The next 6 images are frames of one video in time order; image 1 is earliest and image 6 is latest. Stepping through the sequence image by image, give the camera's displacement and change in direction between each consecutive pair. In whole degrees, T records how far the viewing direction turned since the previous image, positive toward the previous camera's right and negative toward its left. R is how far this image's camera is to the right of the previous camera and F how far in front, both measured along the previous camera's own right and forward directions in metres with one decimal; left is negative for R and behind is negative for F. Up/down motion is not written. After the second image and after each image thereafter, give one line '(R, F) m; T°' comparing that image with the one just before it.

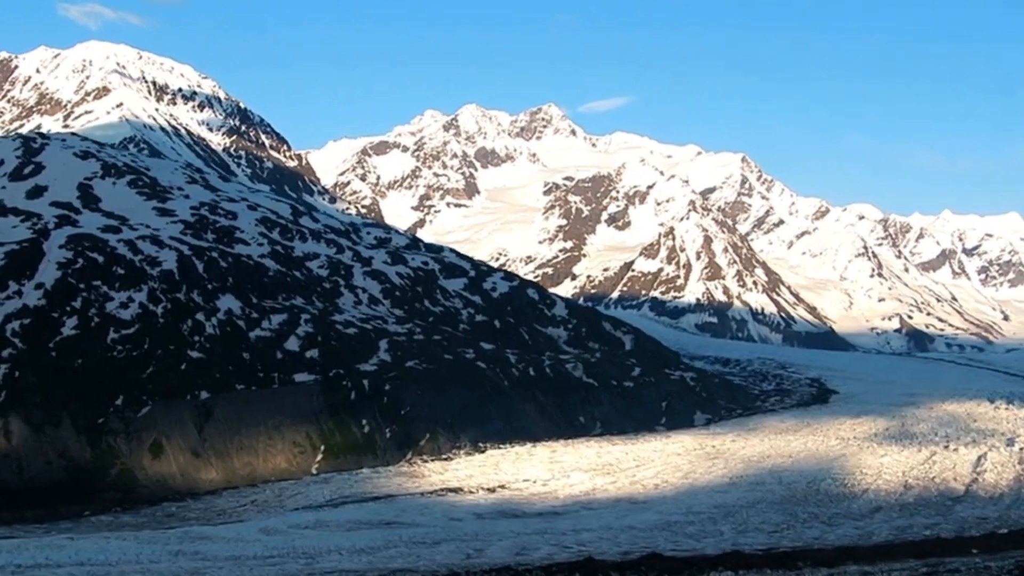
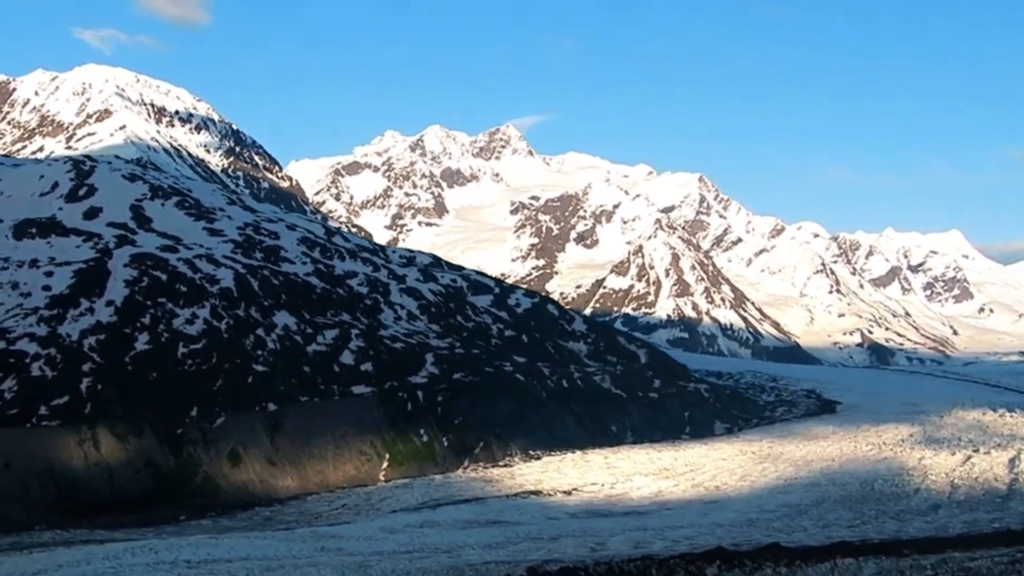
(-6.7, -3.6) m; +3°
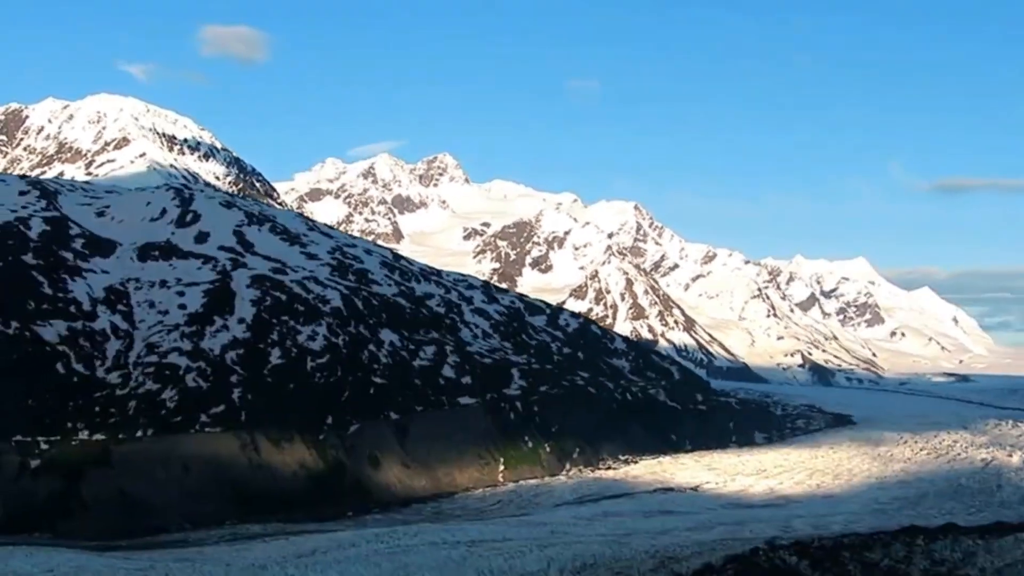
(-13.0, -6.8) m; +4°
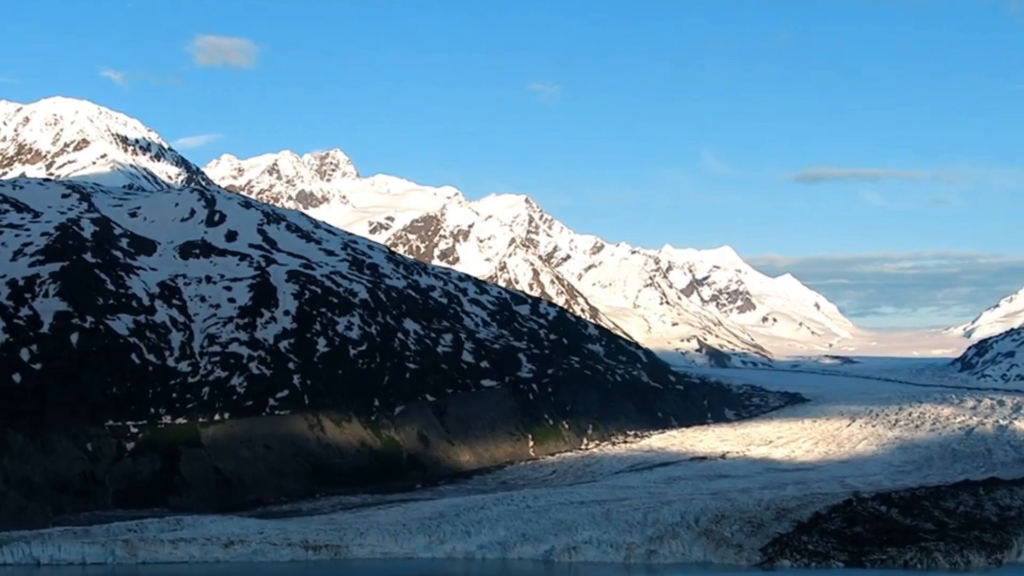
(-11.5, -6.6) m; +6°
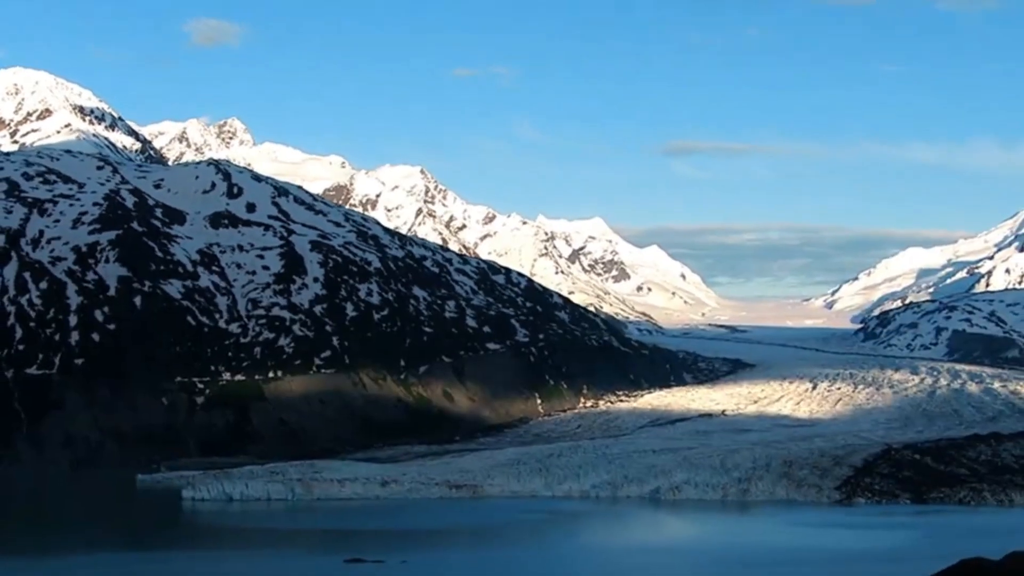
(-11.5, -6.7) m; +6°
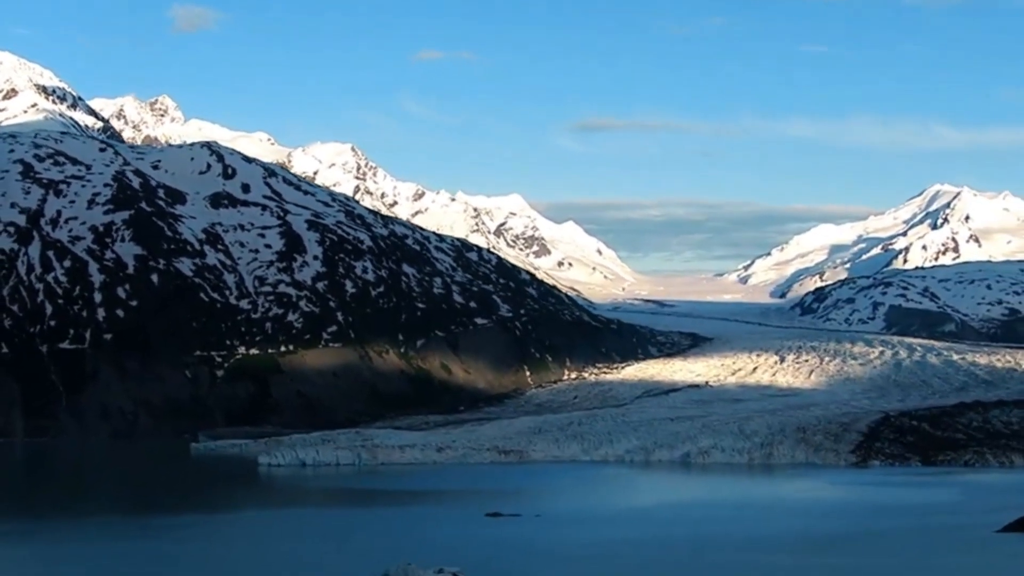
(-6.4, -3.6) m; +4°
